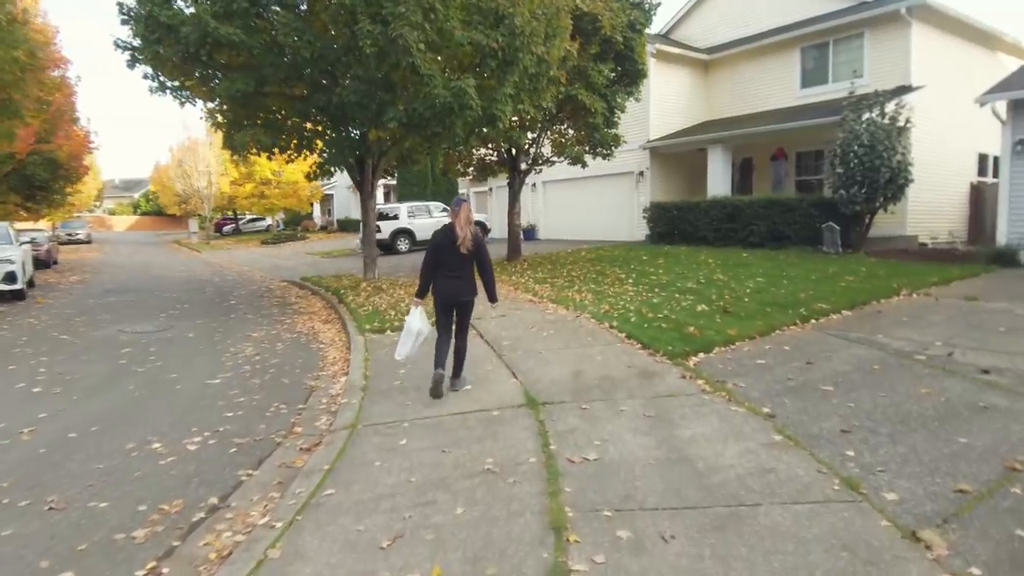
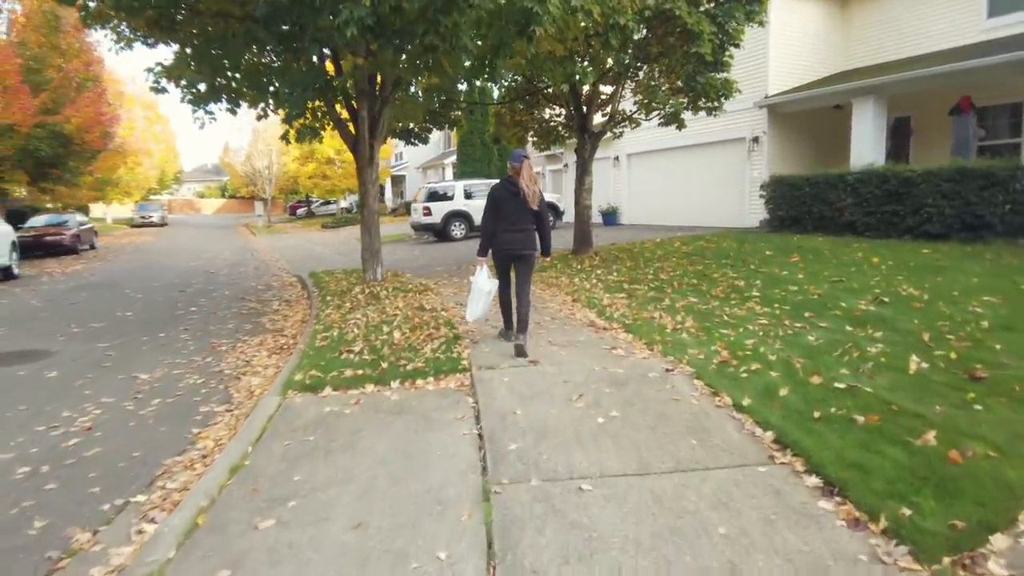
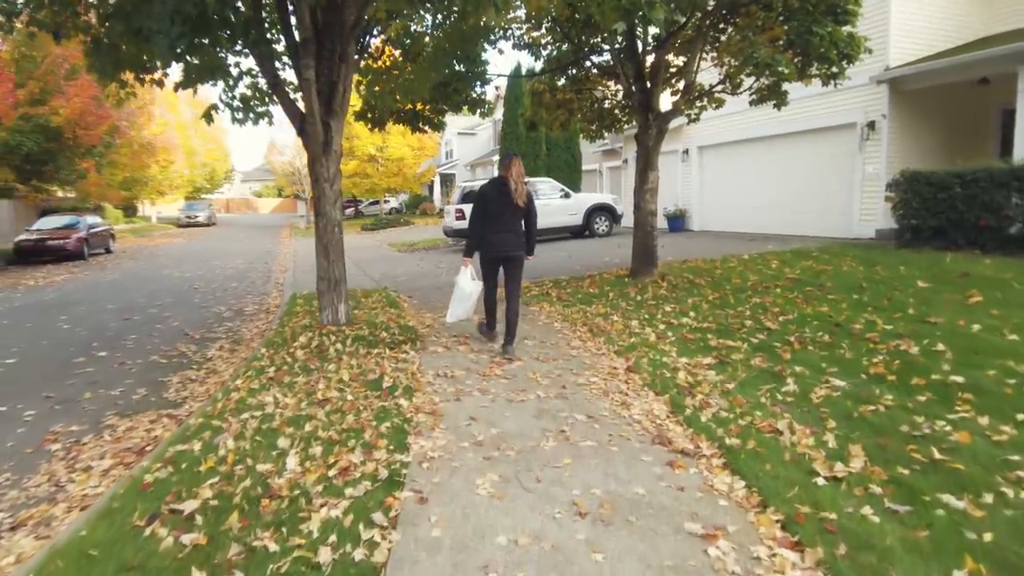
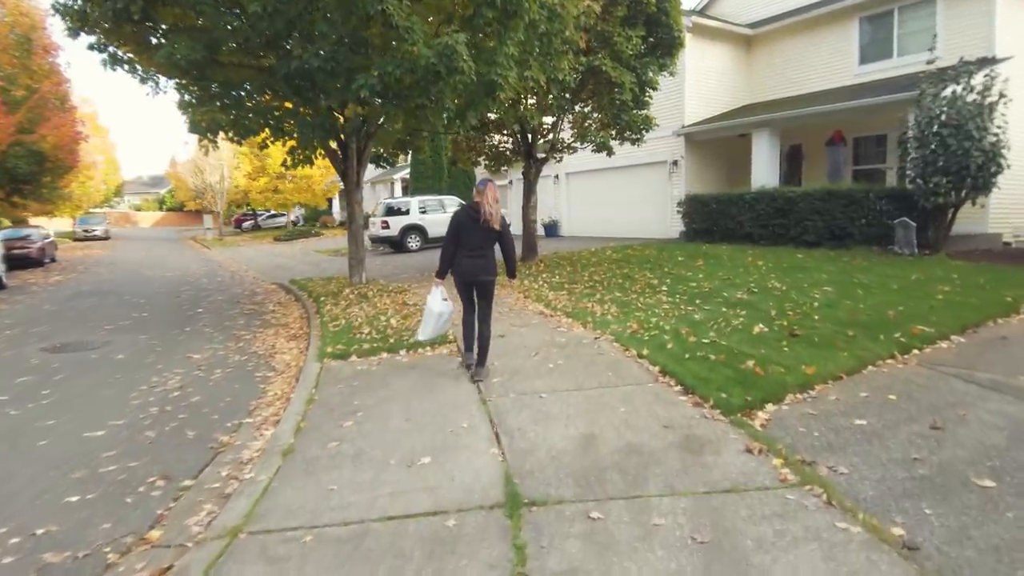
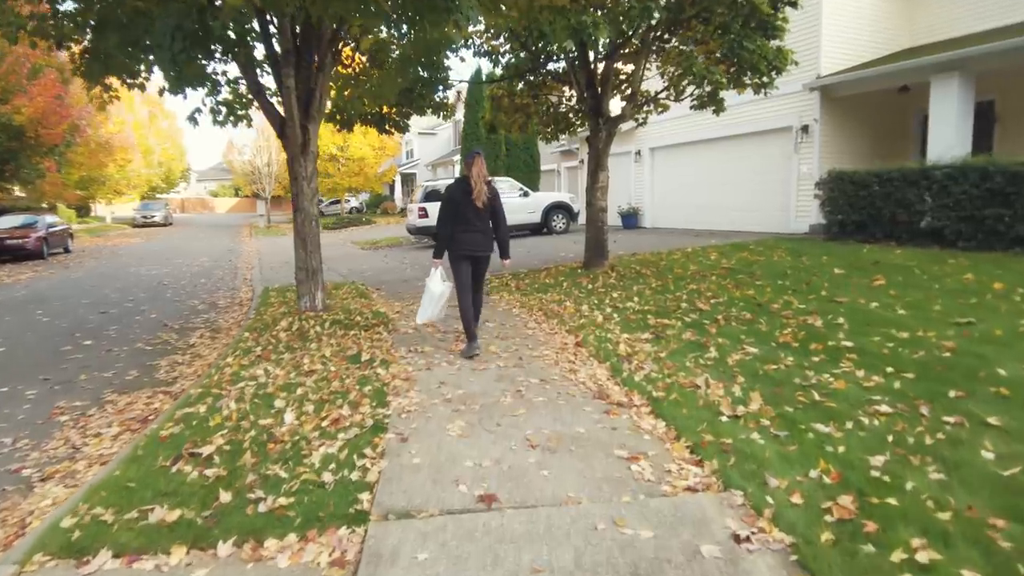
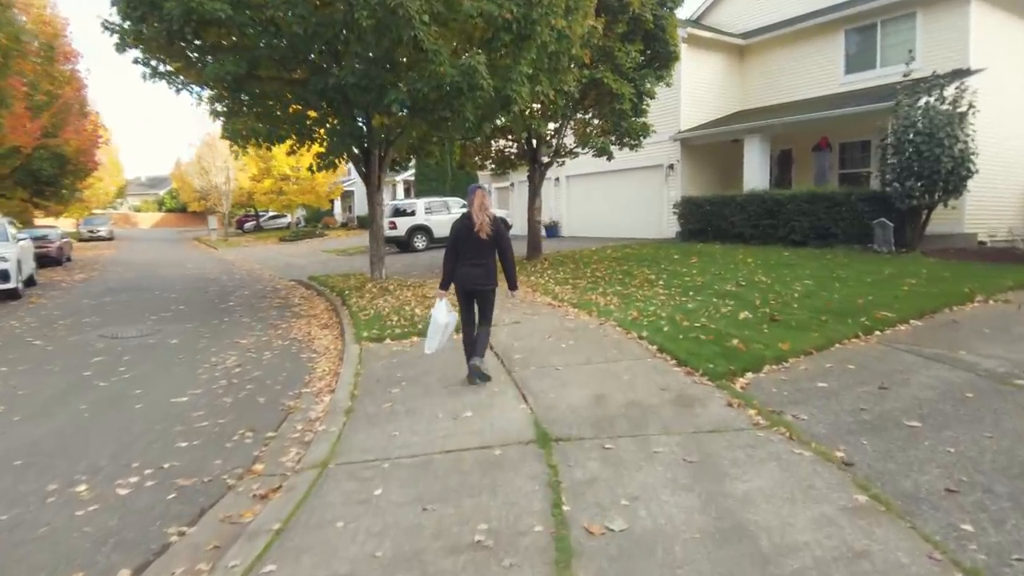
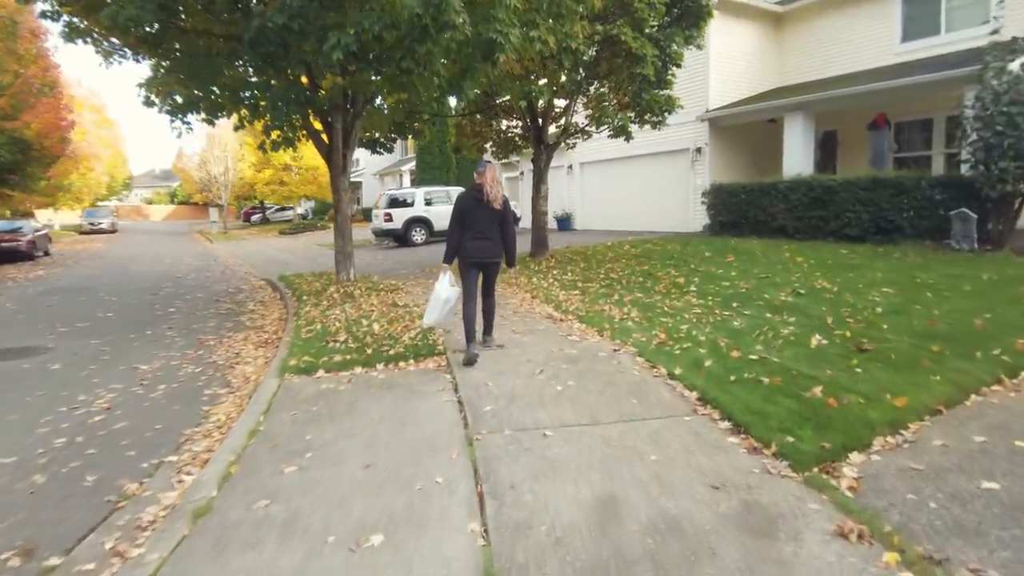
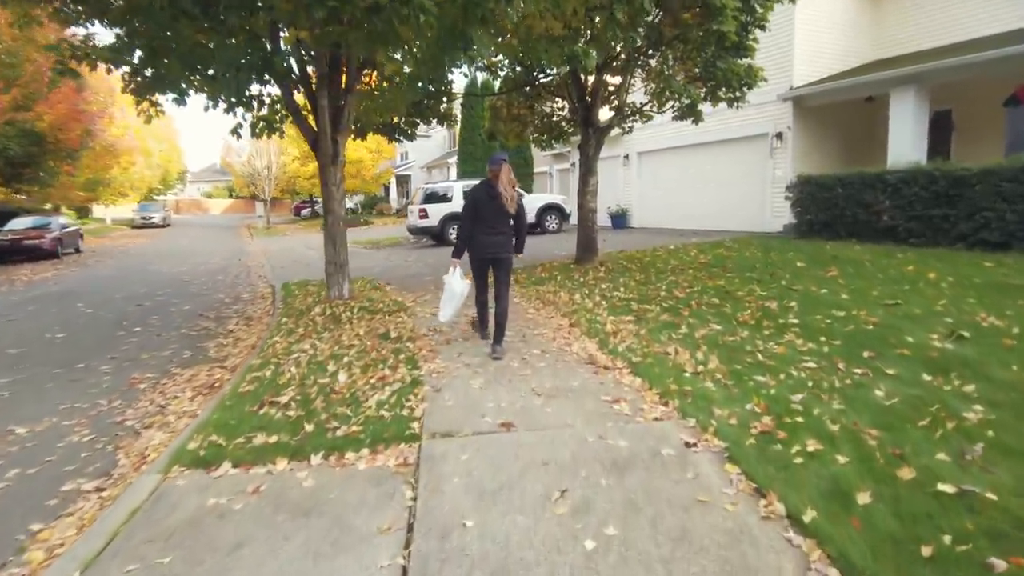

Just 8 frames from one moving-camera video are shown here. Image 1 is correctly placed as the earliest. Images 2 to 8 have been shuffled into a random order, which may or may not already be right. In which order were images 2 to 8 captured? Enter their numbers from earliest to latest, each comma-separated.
6, 4, 7, 2, 8, 5, 3
